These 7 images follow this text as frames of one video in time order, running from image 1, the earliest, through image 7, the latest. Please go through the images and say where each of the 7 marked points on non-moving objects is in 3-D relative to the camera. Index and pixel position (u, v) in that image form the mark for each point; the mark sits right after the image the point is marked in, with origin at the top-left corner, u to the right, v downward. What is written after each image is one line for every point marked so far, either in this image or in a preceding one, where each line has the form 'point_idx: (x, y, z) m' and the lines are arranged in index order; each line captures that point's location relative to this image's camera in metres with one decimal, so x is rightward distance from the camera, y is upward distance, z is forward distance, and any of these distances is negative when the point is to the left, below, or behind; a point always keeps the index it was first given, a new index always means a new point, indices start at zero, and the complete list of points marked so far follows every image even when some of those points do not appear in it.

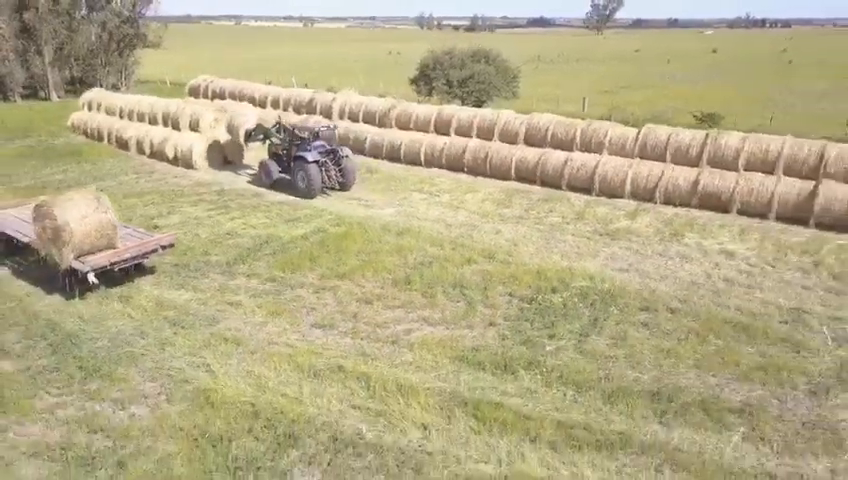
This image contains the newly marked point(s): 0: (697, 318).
0: (+3.5, -1.0, +8.6) m
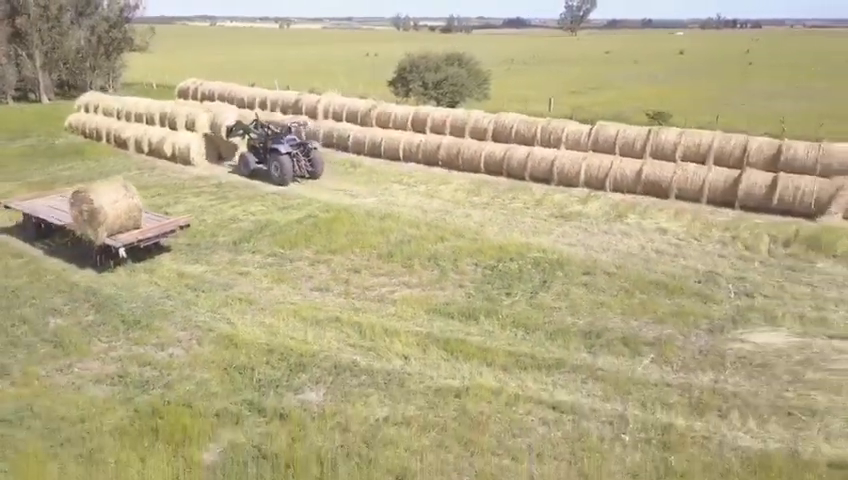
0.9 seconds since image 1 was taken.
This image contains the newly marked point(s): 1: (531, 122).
0: (+3.2, -0.6, +10.5) m
1: (+2.8, +3.0, +17.3) m
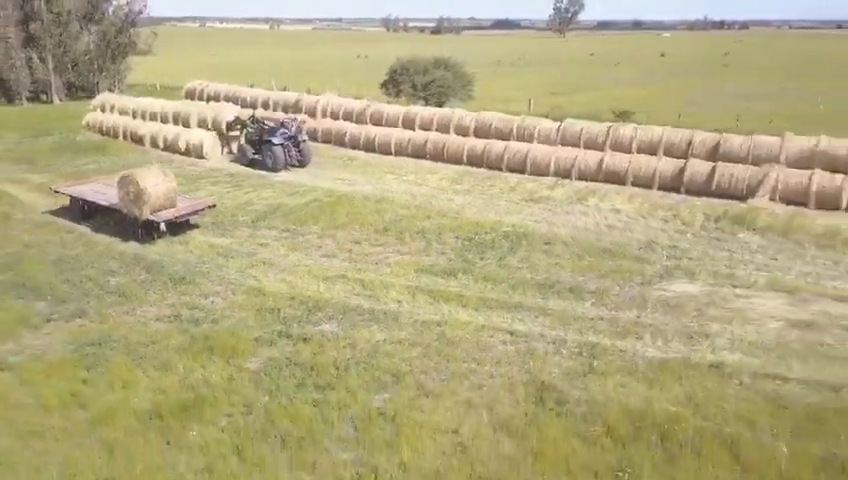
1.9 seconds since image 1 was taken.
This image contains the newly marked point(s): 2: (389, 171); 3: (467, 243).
0: (+3.0, -0.1, +12.8) m
1: (+2.4, +3.5, +19.6) m
2: (-1.0, +1.9, +19.2) m
3: (+0.9, -0.1, +13.1) m
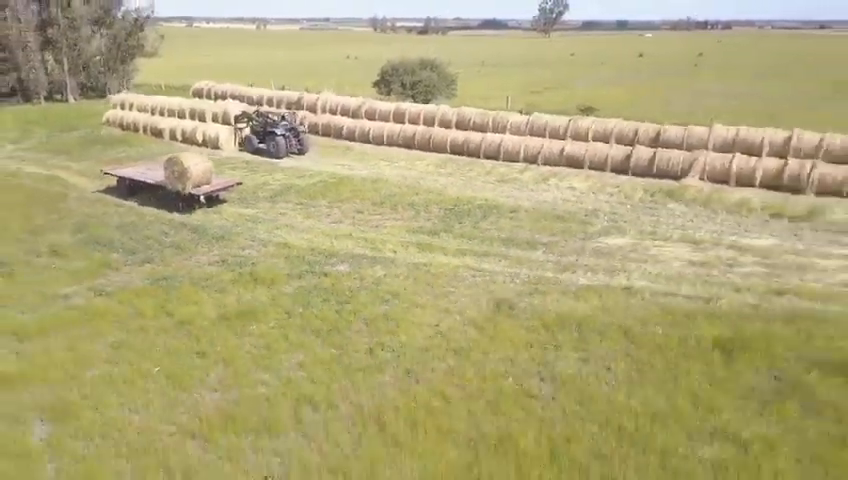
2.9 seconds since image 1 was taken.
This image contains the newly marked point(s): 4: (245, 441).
0: (+2.7, +0.6, +15.9) m
1: (+2.0, +4.2, +22.8) m
2: (-1.4, +2.7, +22.2) m
3: (+0.6, +0.7, +16.2) m
4: (-2.0, -2.2, +7.6) m
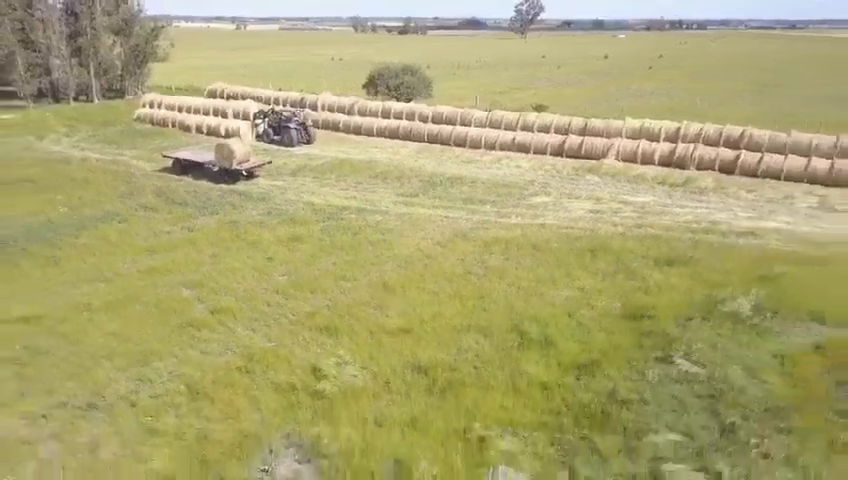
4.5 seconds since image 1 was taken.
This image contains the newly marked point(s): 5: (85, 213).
0: (+2.2, +1.8, +21.9) m
1: (+1.3, +5.5, +28.7) m
2: (-2.1, +3.9, +28.1) m
3: (0.0, +1.9, +22.0) m
4: (-2.3, -1.1, +13.4) m
5: (-9.3, +0.7, +18.5) m
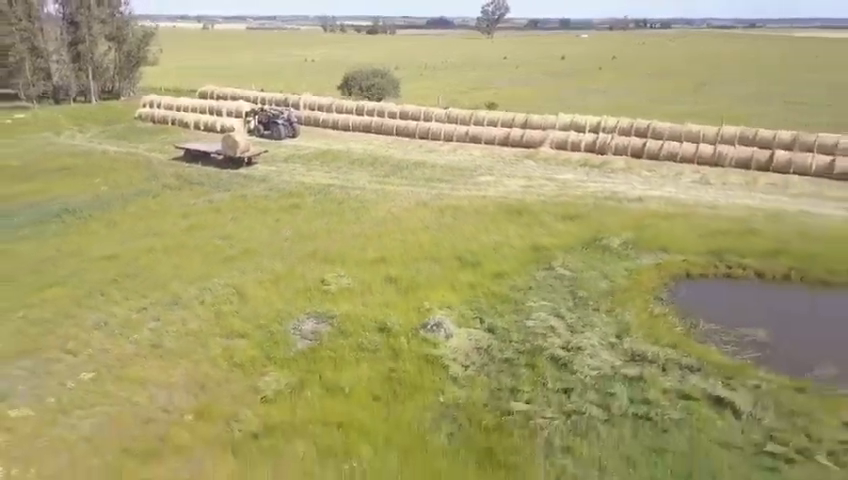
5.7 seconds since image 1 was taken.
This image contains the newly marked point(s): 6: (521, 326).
0: (+0.9, +3.0, +27.1) m
1: (-0.3, +6.6, +33.9) m
2: (-3.6, +4.9, +33.1) m
3: (-1.2, +3.0, +27.2) m
4: (-3.2, 0.0, +18.5) m
5: (-10.4, +1.7, +23.3) m
6: (+1.8, -1.6, +12.5) m
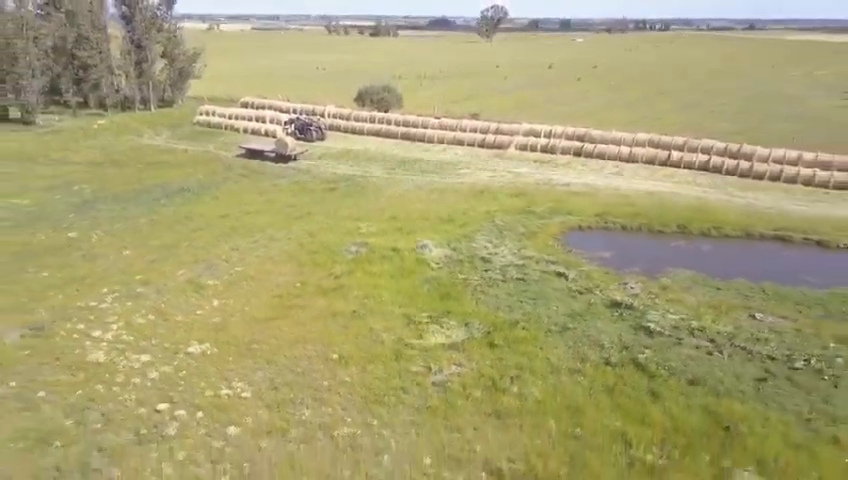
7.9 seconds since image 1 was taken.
0: (+0.7, +4.3, +37.6) m
1: (-0.4, +8.0, +44.3) m
2: (-3.8, +6.3, +43.6) m
3: (-1.4, +4.3, +37.7) m
4: (-3.4, +1.4, +29.0) m
5: (-10.6, +3.1, +33.8) m
6: (+1.6, -0.2, +23.0) m
